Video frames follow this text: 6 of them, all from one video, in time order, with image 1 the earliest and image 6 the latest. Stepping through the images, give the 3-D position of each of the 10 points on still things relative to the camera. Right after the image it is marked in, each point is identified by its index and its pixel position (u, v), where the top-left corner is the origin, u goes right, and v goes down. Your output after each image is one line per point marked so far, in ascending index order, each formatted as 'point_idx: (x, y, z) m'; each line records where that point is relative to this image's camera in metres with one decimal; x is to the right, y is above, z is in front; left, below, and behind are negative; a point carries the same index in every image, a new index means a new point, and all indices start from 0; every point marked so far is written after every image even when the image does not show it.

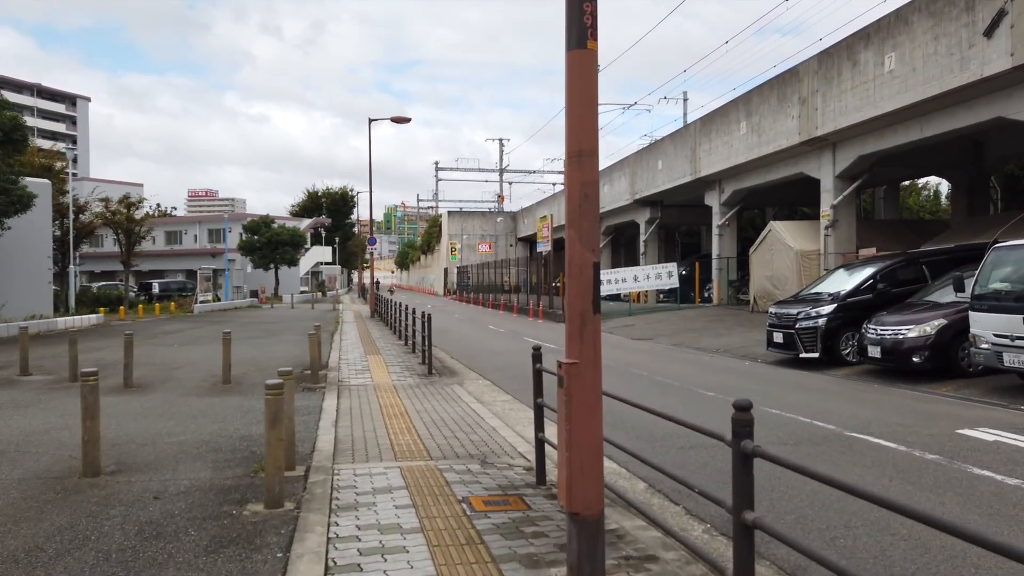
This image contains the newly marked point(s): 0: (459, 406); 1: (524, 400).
0: (-0.8, -1.7, +11.0) m
1: (+0.2, -1.7, +11.7) m
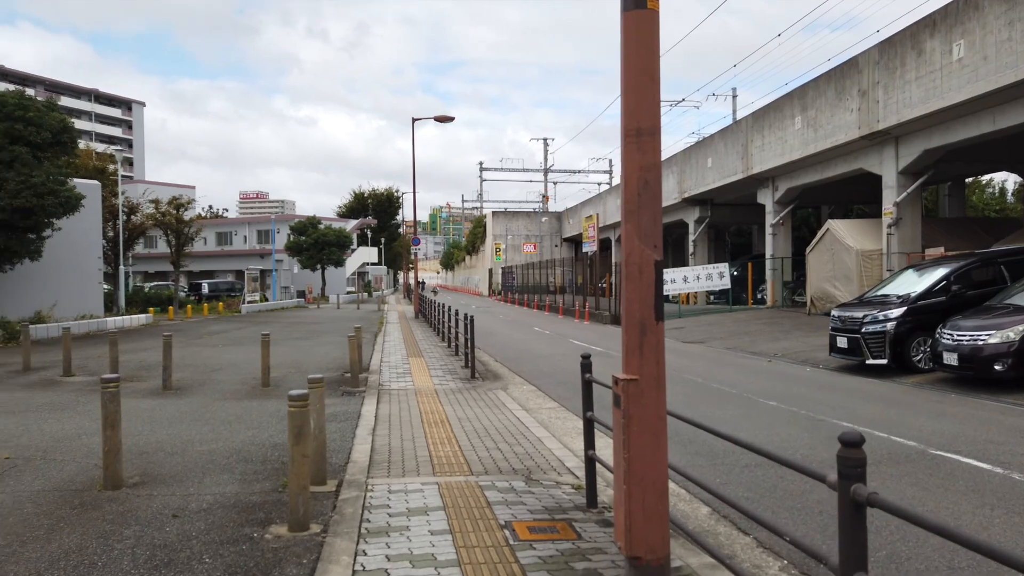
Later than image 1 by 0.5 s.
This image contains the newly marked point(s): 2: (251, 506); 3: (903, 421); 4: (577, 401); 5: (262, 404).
0: (-0.1, -1.8, +10.4) m
1: (+0.9, -1.8, +11.1) m
2: (-2.0, -1.6, +5.6) m
3: (+5.0, -1.7, +9.5) m
4: (+1.0, -1.7, +11.6) m
5: (-3.8, -1.7, +11.2) m
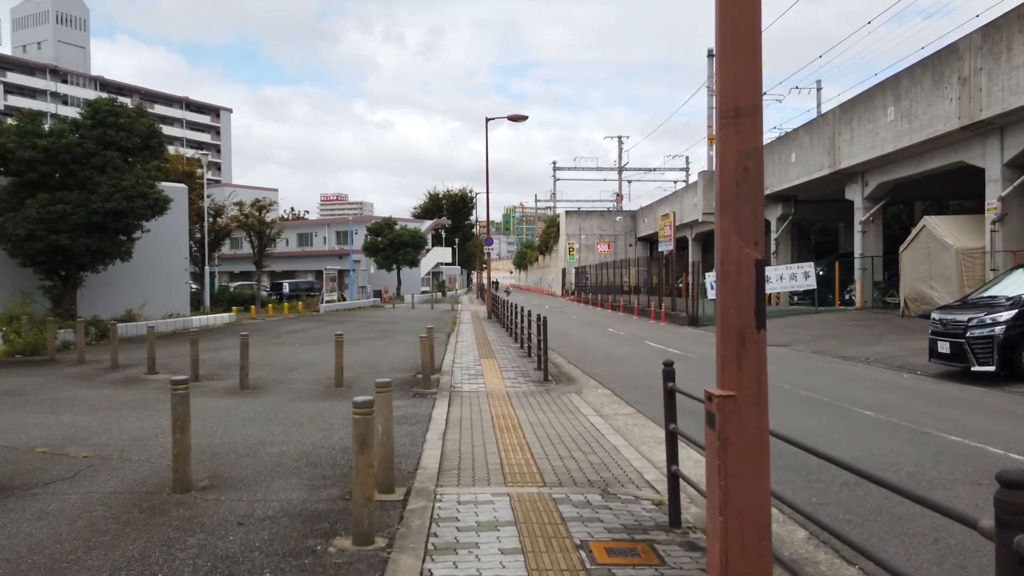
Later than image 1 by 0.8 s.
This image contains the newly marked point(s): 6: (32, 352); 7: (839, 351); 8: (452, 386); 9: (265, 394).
0: (+0.9, -1.8, +10.0) m
1: (+2.0, -1.8, +10.6) m
2: (-1.4, -1.7, +5.4) m
3: (+5.9, -1.7, +8.6) m
4: (+2.1, -1.8, +11.1) m
5: (-2.7, -1.8, +11.2) m
6: (-11.0, -1.5, +17.1) m
7: (+8.6, -1.6, +19.6) m
8: (-1.1, -1.7, +13.1) m
9: (-4.0, -1.7, +11.9) m
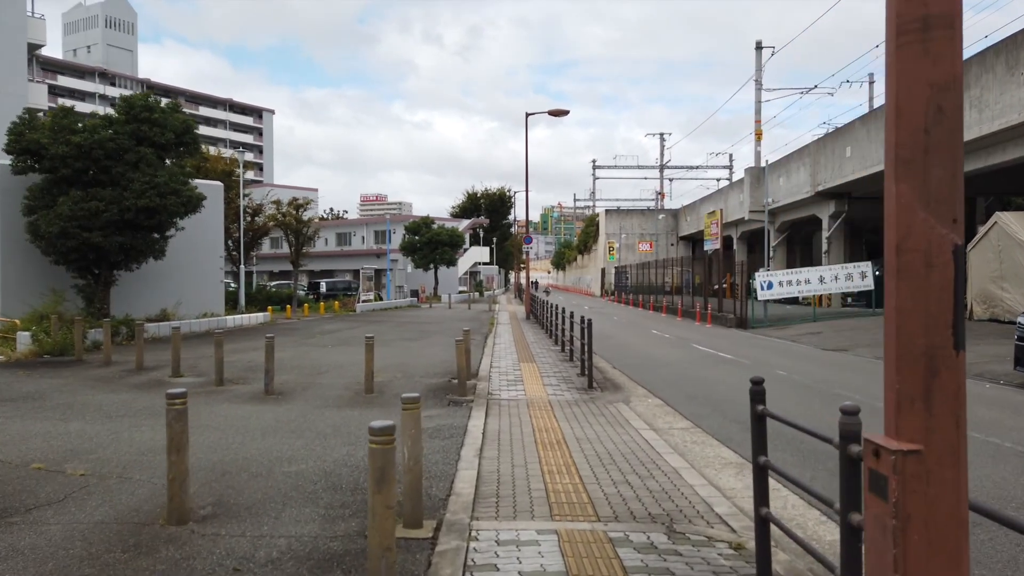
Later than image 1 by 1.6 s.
0: (+1.4, -1.8, +9.0) m
1: (+2.5, -1.8, +9.5) m
2: (-1.1, -1.7, +4.5) m
3: (+6.3, -1.7, +7.3) m
4: (+2.7, -1.8, +10.0) m
5: (-2.1, -1.7, +10.4) m
6: (-10.1, -1.4, +16.7) m
7: (+9.6, -1.7, +18.2) m
8: (-0.4, -1.7, +12.2) m
9: (-3.3, -1.7, +11.1) m
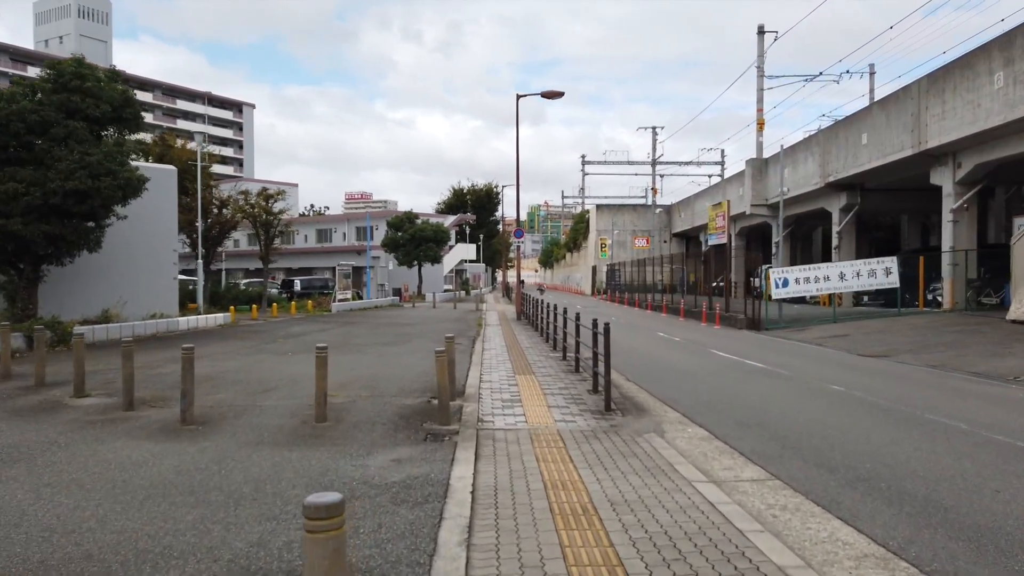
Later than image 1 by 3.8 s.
0: (+1.4, -1.7, +6.3) m
1: (+2.5, -1.7, +6.8) m
2: (-1.0, -1.6, +1.7) m
3: (+6.4, -1.7, +4.7) m
4: (+2.7, -1.7, +7.2) m
5: (-2.1, -1.7, +7.5) m
6: (-10.2, -1.4, +13.7) m
7: (+9.5, -1.6, +15.6) m
8: (-0.4, -1.7, +9.3) m
9: (-3.3, -1.6, +8.3) m
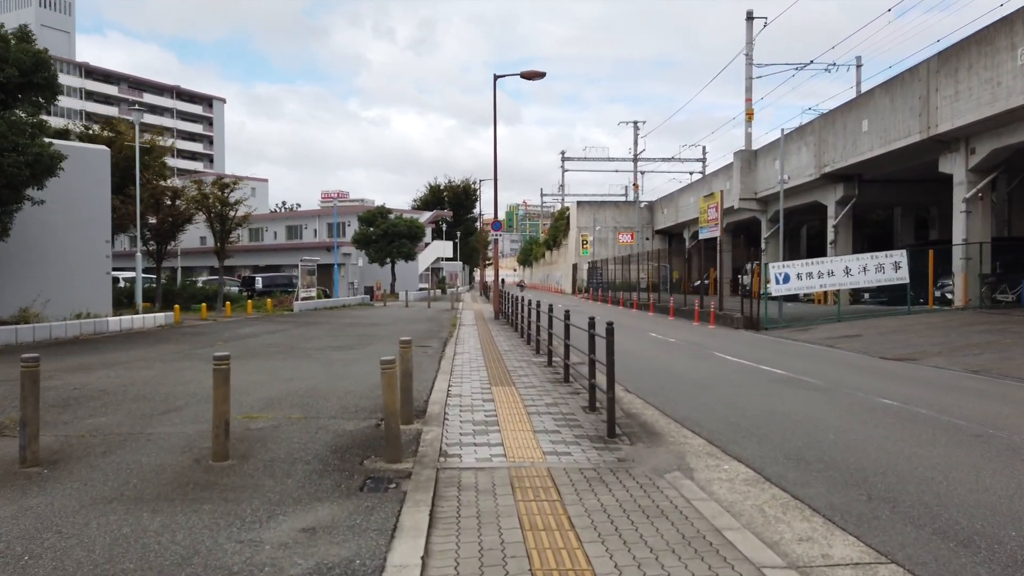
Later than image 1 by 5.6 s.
0: (+1.3, -1.6, +3.9) m
1: (+2.4, -1.6, +4.4) m
2: (-1.0, -1.5, -0.7) m
3: (+6.3, -1.6, +2.4) m
4: (+2.5, -1.6, +4.9) m
5: (-2.3, -1.6, +5.0) m
6: (-10.6, -1.3, +11.0) m
7: (+9.0, -1.5, +13.5) m
8: (-0.7, -1.5, +6.9) m
9: (-3.6, -1.5, +5.8) m
